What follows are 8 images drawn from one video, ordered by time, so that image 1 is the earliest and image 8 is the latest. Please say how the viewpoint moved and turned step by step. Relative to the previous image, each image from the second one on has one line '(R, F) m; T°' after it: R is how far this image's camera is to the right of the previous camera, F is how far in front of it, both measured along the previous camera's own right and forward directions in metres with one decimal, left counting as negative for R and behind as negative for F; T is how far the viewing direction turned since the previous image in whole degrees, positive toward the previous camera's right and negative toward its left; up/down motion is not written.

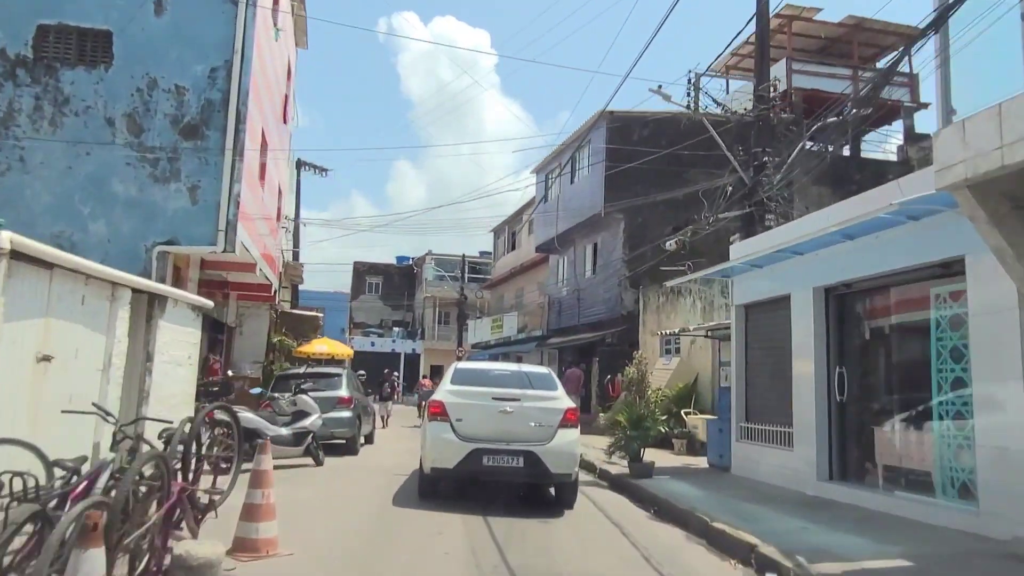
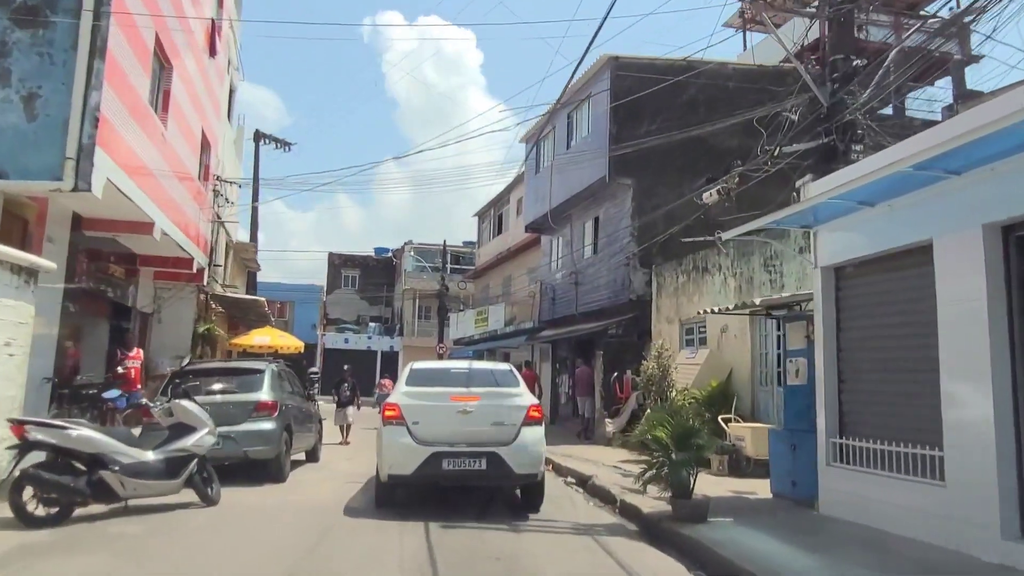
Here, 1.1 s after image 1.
(0.0, +3.5) m; +1°
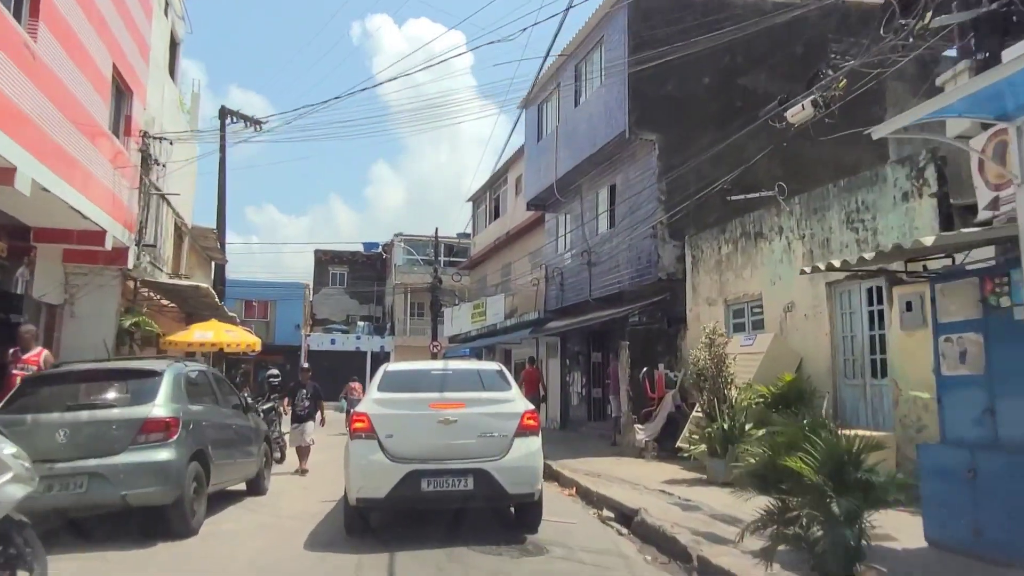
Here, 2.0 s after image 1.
(-0.2, +3.0) m; 0°
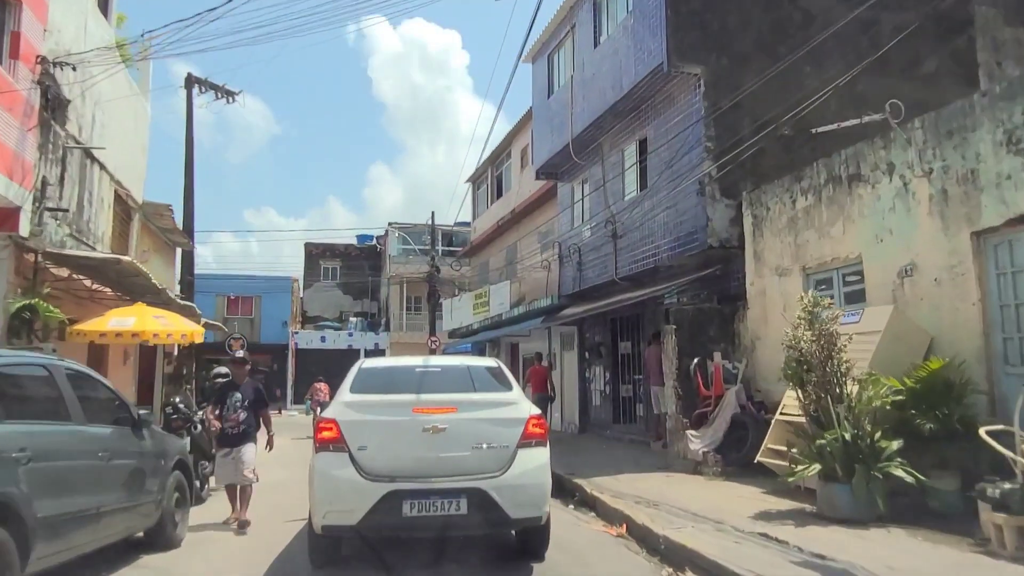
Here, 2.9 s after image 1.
(-0.2, +2.9) m; 0°
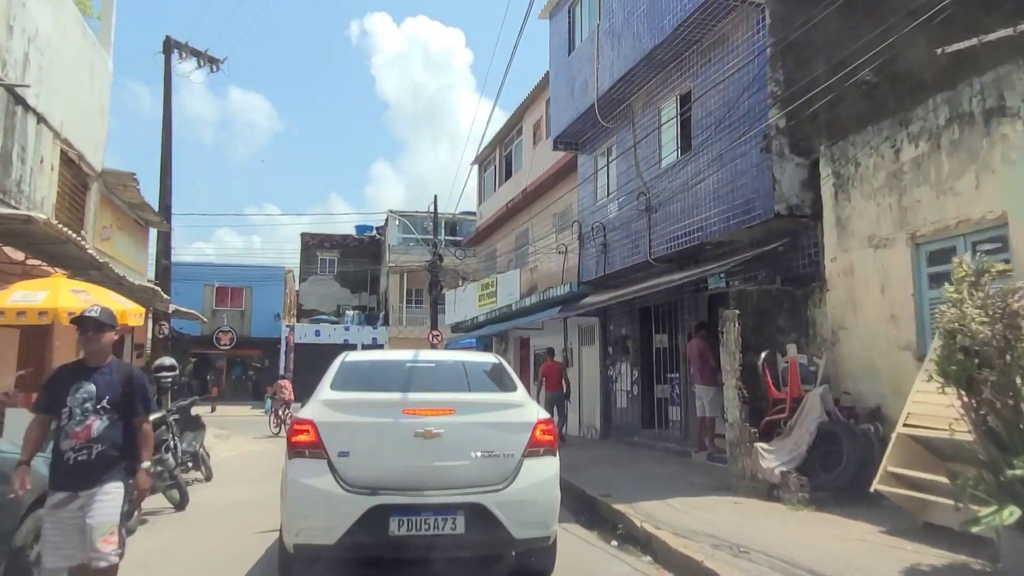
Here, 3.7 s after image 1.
(-0.2, +2.1) m; 0°
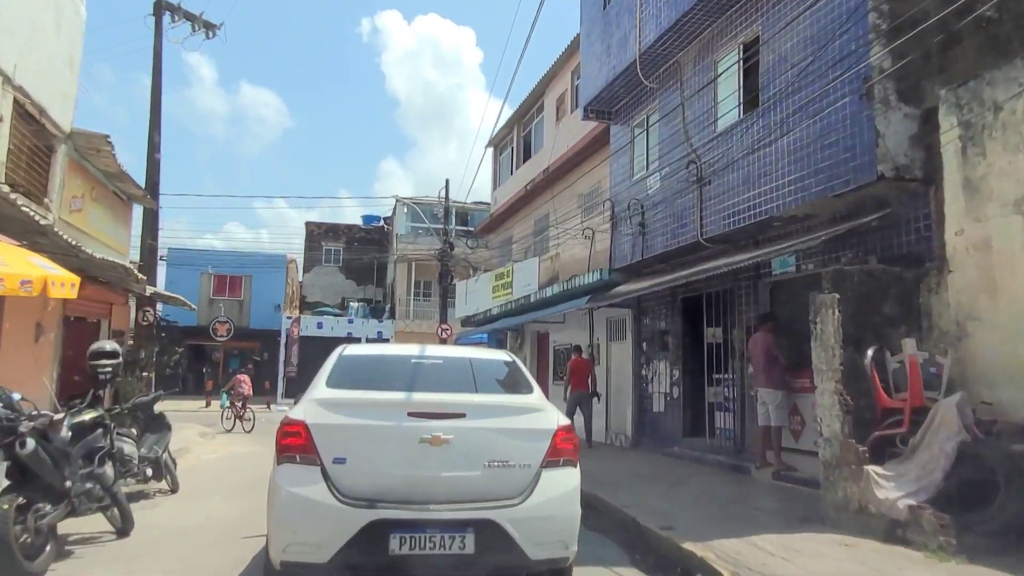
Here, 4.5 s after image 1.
(-0.3, +1.8) m; -1°
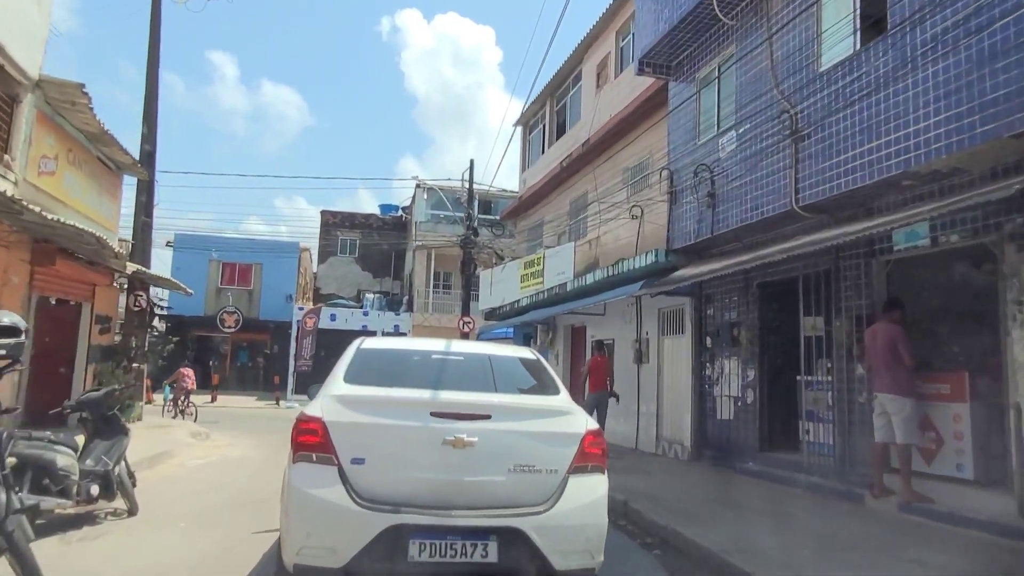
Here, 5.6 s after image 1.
(-0.4, +2.0) m; -1°
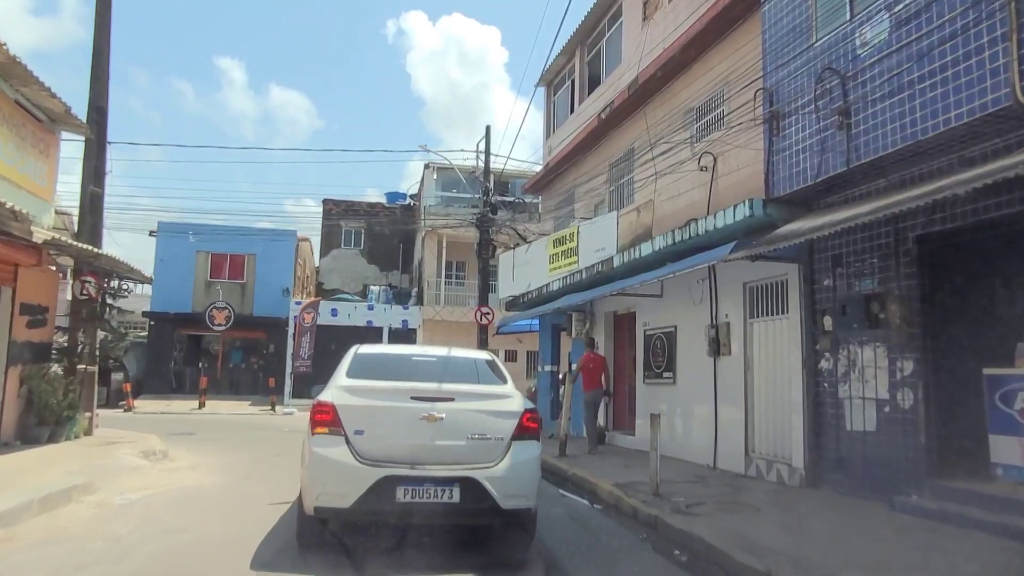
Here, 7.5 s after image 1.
(-0.4, +3.0) m; -1°
